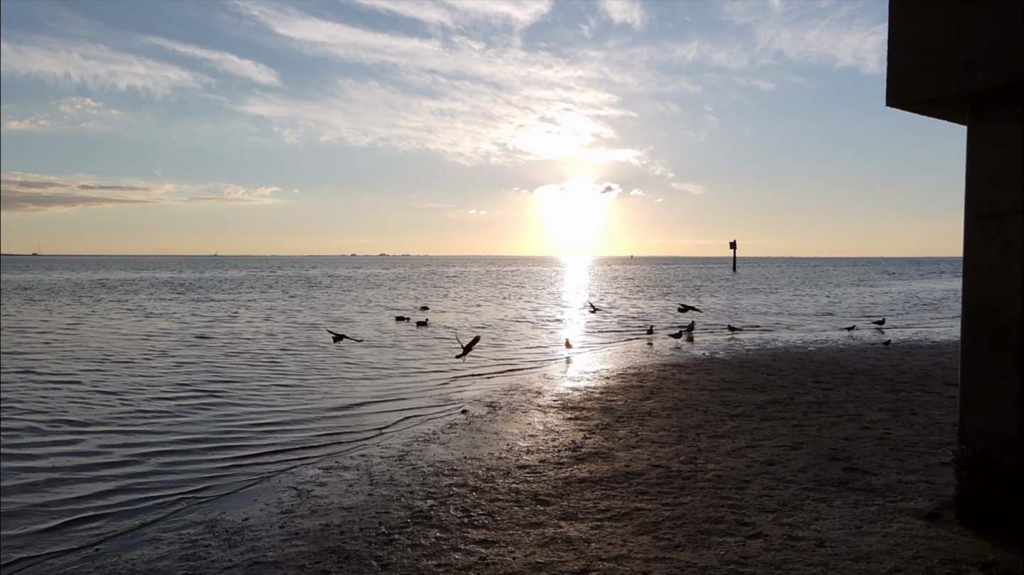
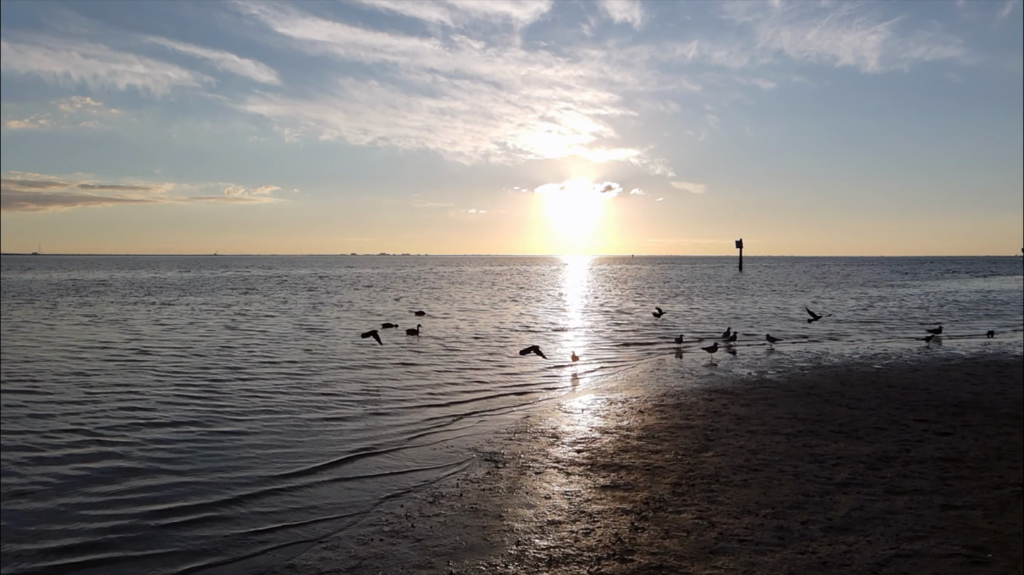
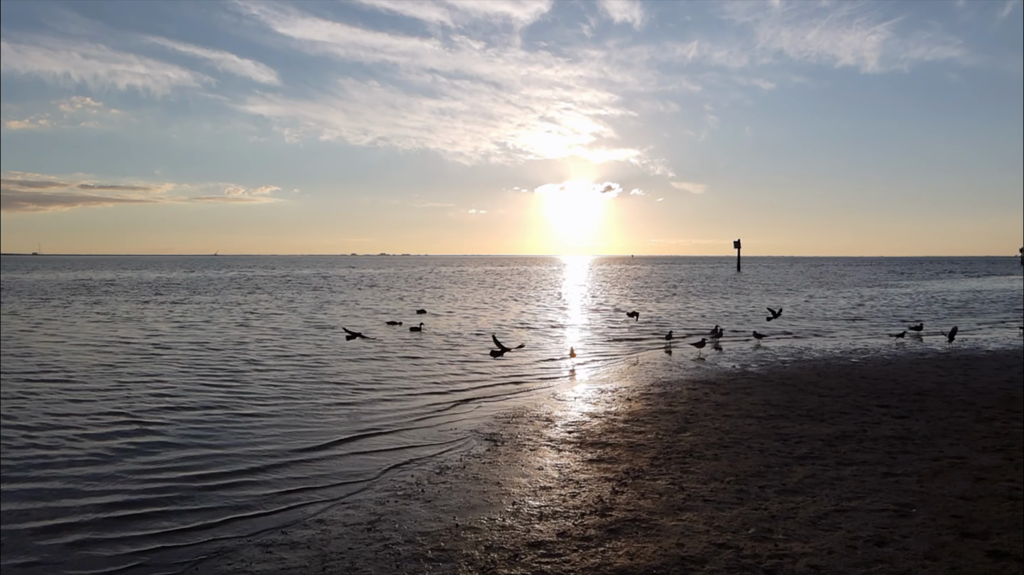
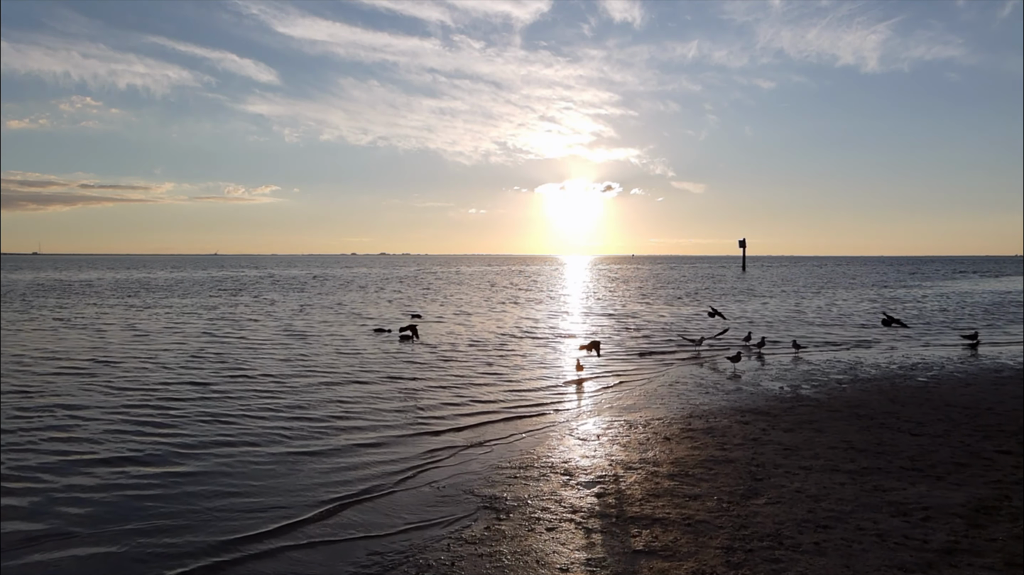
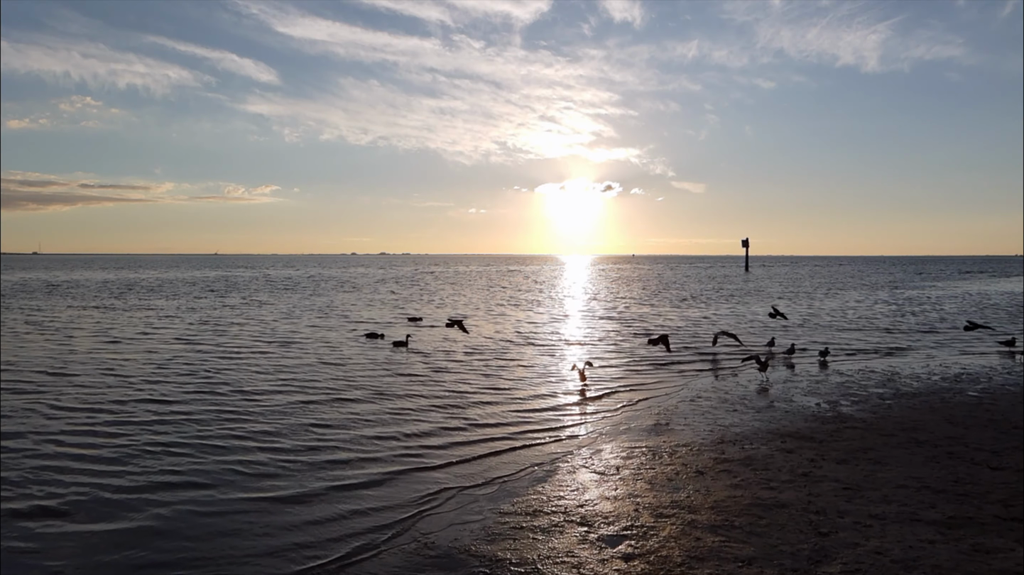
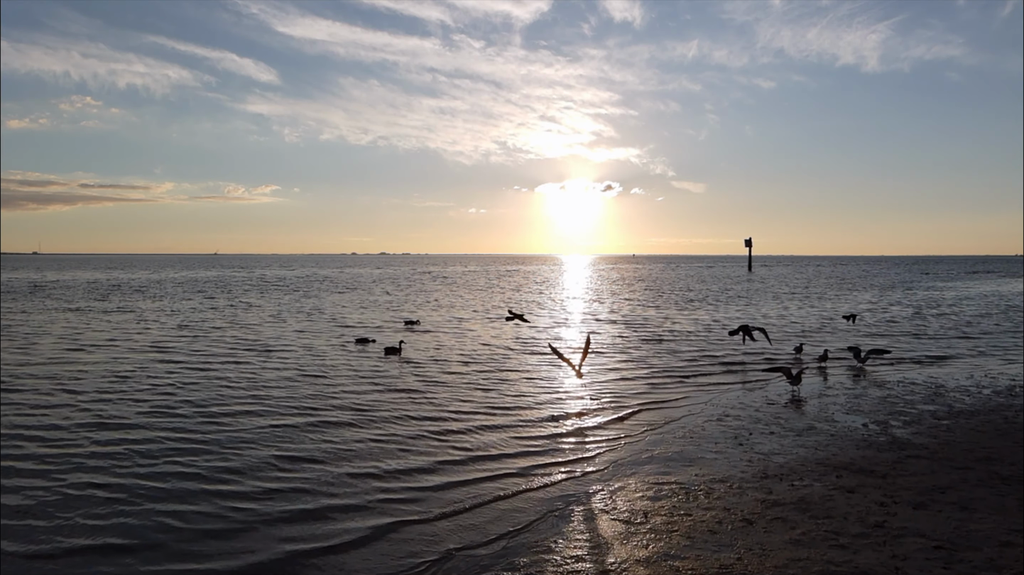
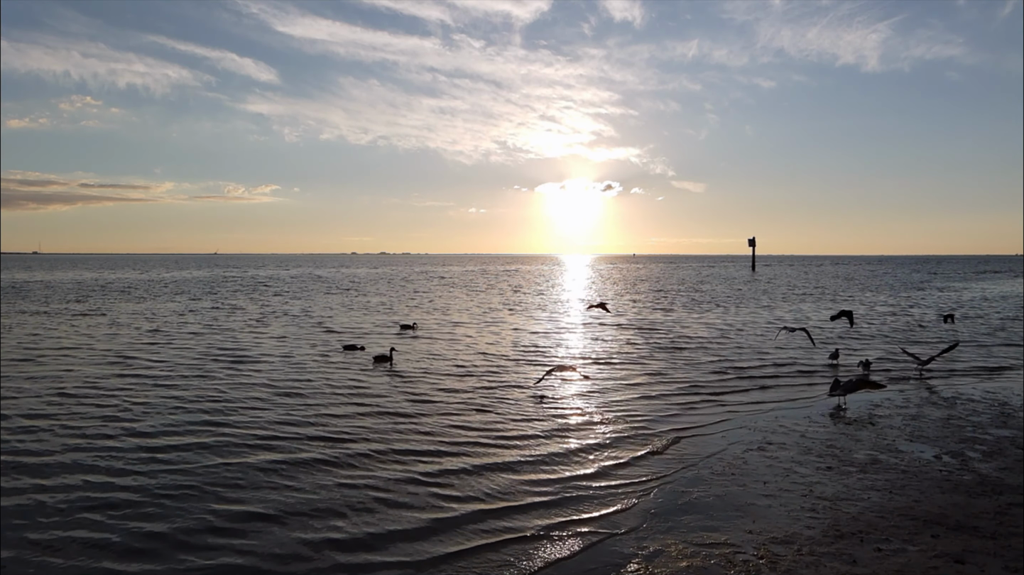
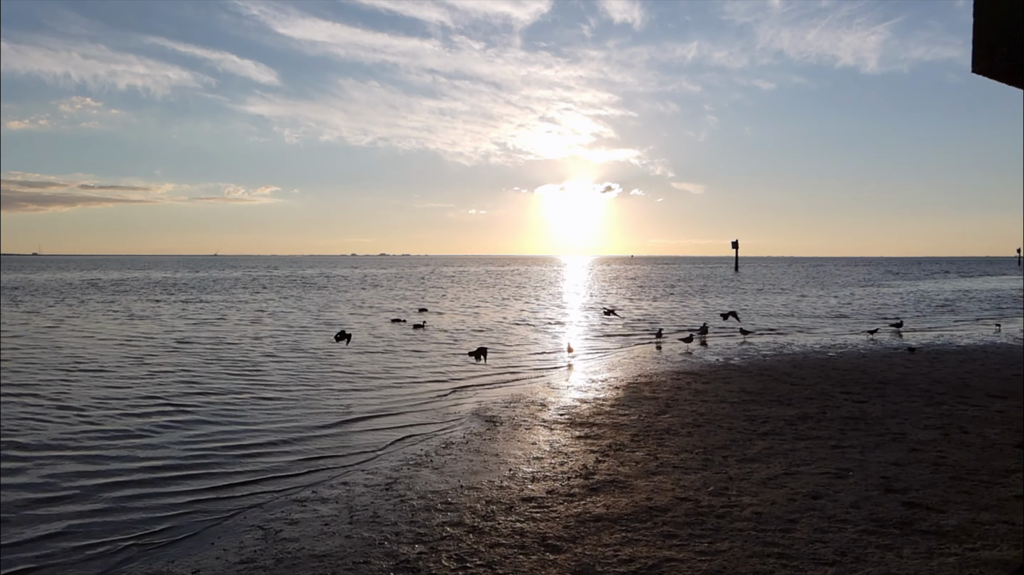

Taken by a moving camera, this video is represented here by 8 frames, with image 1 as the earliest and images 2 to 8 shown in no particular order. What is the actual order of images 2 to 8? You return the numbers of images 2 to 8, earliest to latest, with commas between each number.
8, 3, 2, 4, 5, 6, 7
